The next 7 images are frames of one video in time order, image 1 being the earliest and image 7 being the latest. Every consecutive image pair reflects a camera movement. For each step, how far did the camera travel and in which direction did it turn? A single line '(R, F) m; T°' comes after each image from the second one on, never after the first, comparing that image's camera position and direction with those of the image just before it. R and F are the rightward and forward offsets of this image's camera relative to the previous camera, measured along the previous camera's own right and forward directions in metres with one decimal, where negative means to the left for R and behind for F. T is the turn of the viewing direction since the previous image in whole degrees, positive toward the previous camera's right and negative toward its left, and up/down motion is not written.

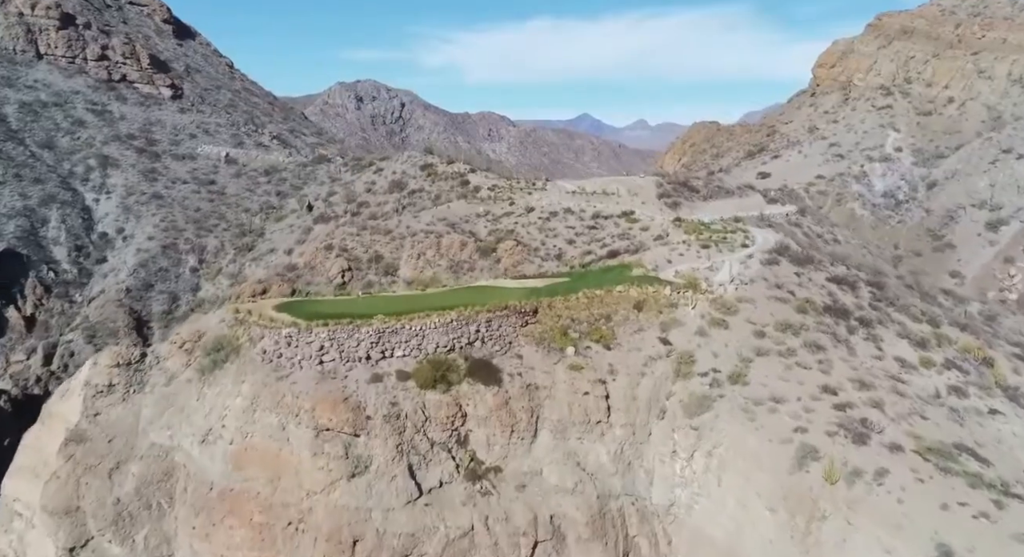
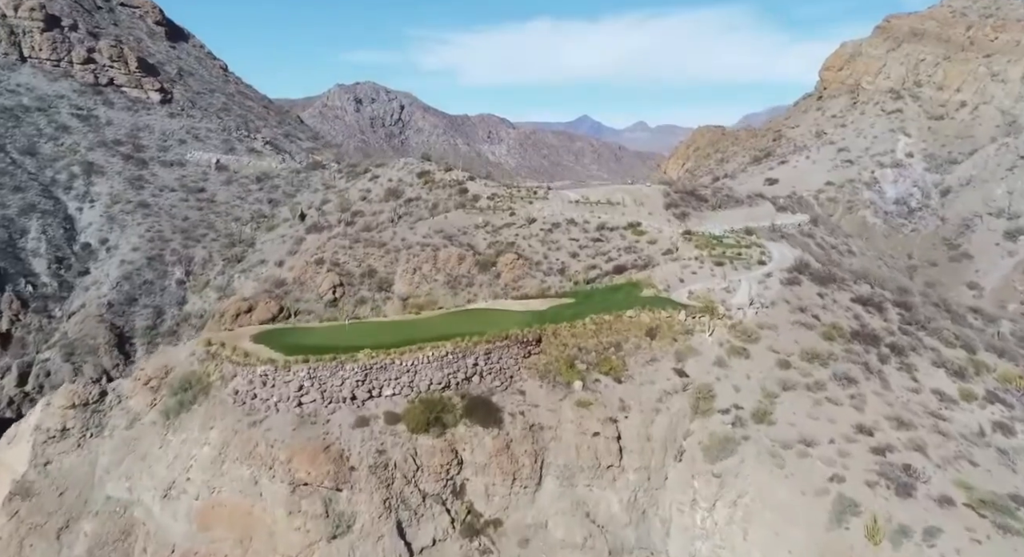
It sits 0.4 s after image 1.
(0.0, +1.4) m; 0°
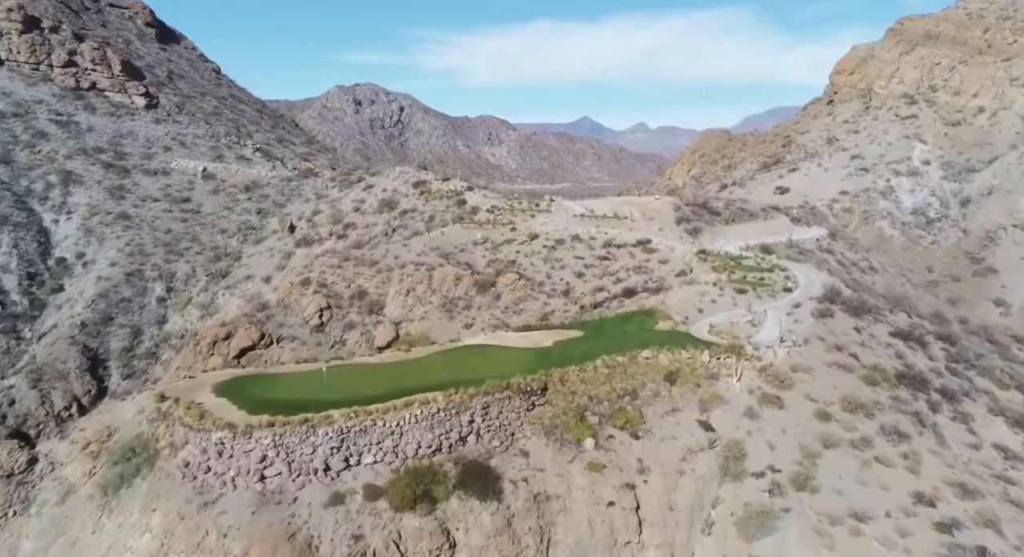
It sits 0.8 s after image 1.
(0.0, +1.9) m; 0°
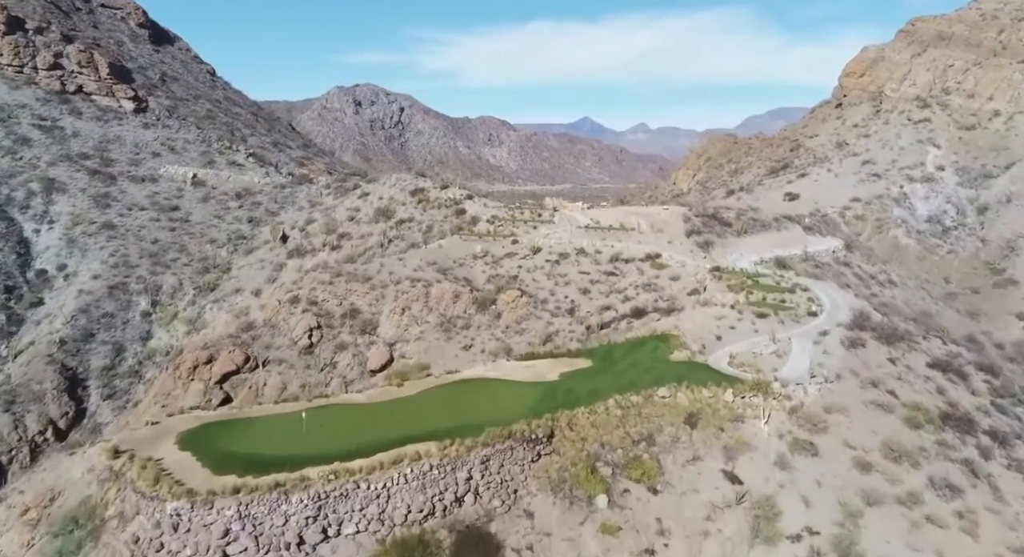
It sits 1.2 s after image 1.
(0.0, +1.4) m; 0°
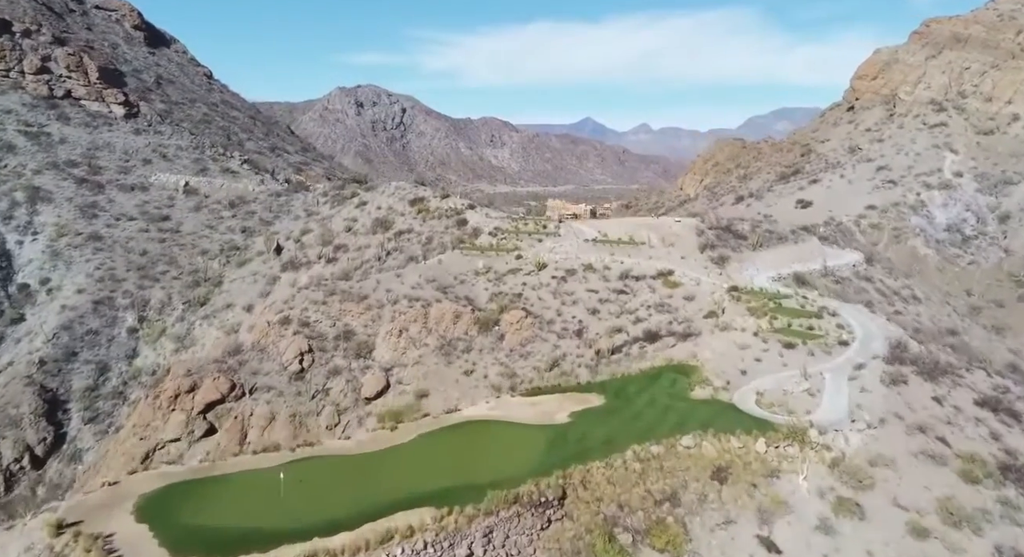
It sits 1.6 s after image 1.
(-0.1, +1.4) m; 0°
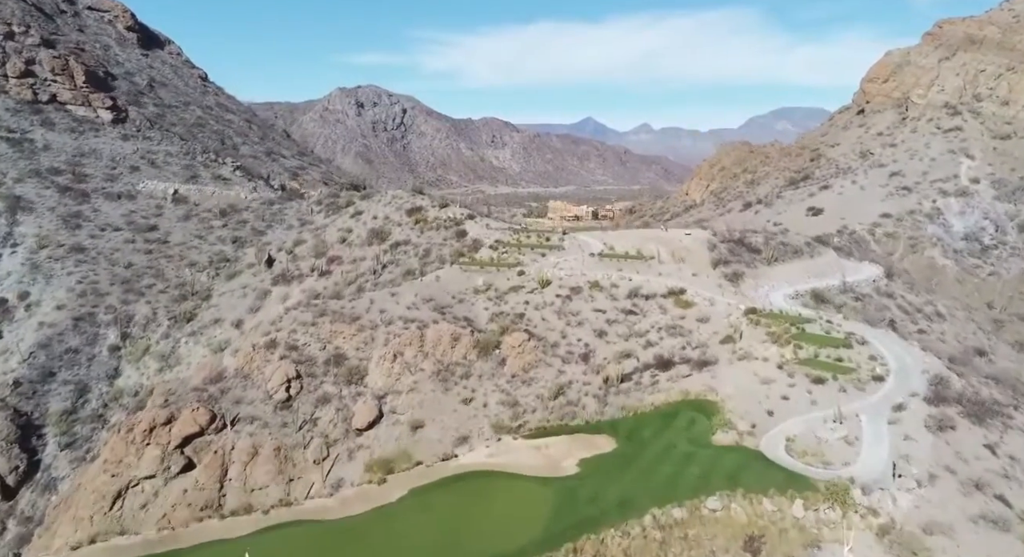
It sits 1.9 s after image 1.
(0.0, +1.4) m; 0°
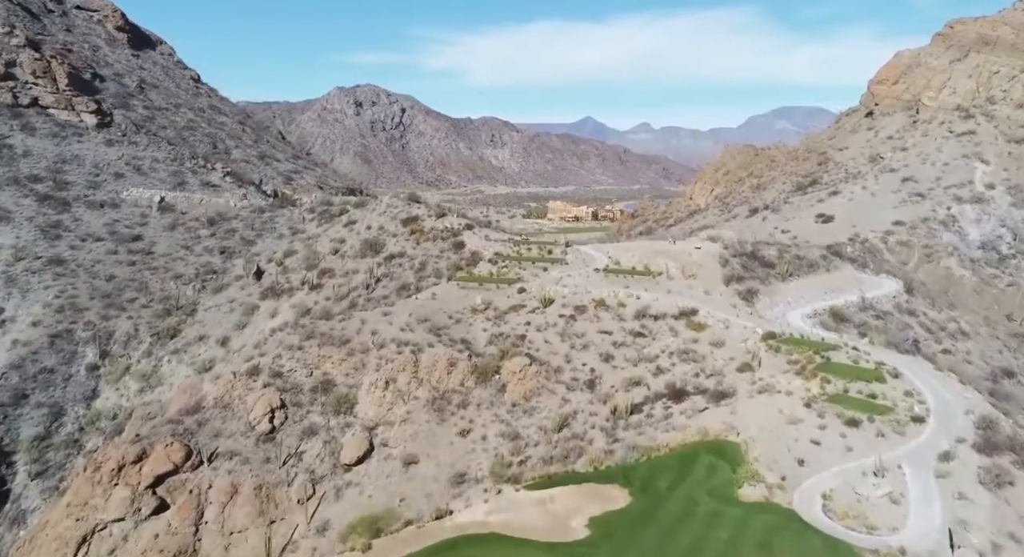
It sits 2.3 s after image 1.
(0.0, +1.4) m; 0°
